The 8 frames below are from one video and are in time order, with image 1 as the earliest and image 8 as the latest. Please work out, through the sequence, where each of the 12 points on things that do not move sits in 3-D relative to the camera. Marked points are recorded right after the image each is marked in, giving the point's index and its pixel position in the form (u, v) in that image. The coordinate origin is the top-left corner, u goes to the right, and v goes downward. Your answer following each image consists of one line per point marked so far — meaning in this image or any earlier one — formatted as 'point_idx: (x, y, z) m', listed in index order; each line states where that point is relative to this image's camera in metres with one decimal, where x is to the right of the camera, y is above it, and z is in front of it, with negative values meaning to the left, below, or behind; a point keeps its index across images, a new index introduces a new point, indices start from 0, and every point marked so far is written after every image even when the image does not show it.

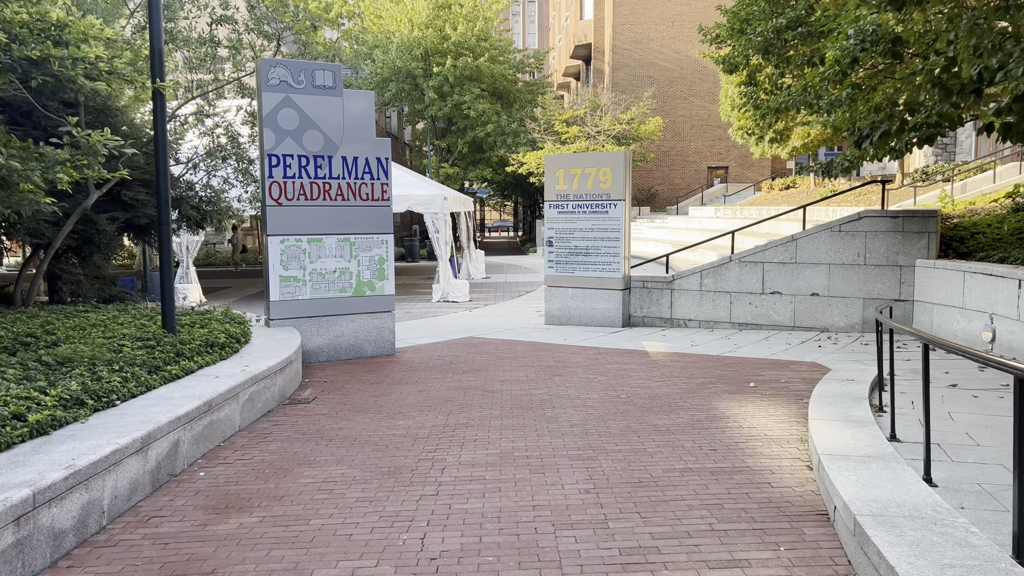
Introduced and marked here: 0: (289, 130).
0: (-2.7, +1.9, +9.6) m
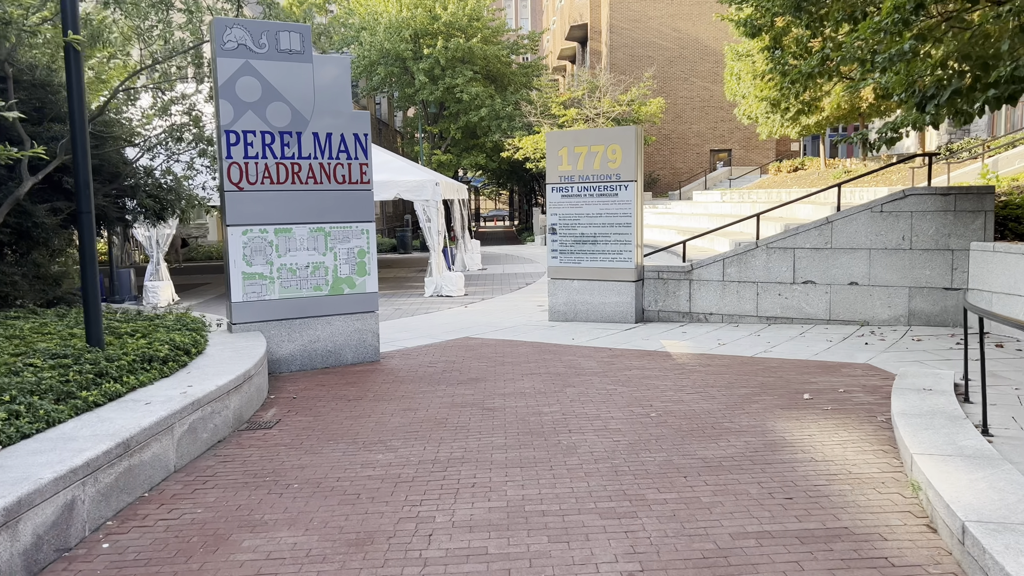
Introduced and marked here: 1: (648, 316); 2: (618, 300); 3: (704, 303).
0: (-2.7, +1.9, +8.2) m
1: (+2.0, -0.4, +11.8) m
2: (+1.6, -0.2, +11.7) m
3: (+2.7, -0.2, +11.4) m
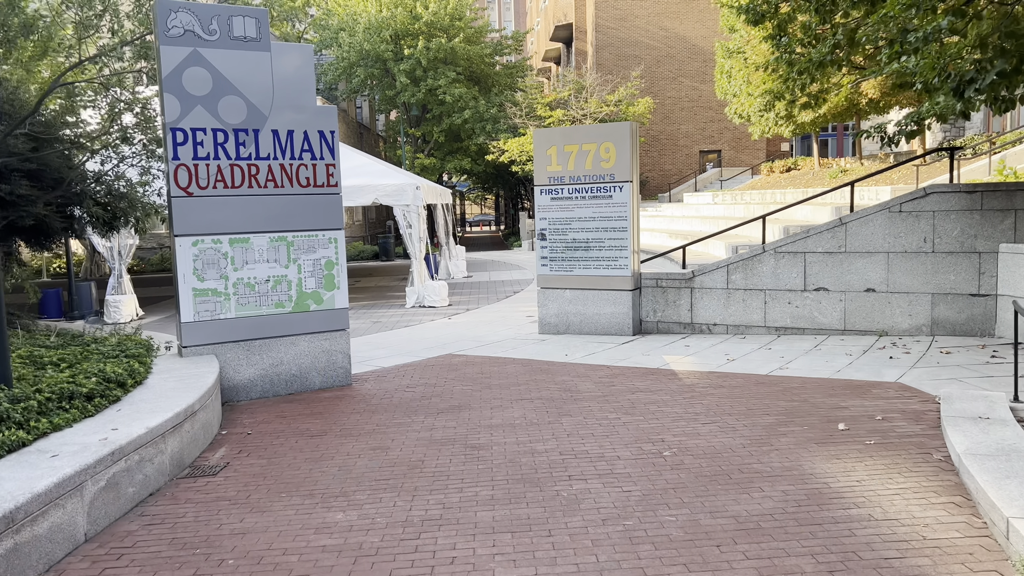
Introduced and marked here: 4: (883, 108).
0: (-2.9, +1.7, +7.3) m
1: (+1.8, -0.5, +10.9) m
2: (+1.4, -0.3, +10.8) m
3: (+2.6, -0.3, +10.5) m
4: (+9.0, +4.4, +19.4) m
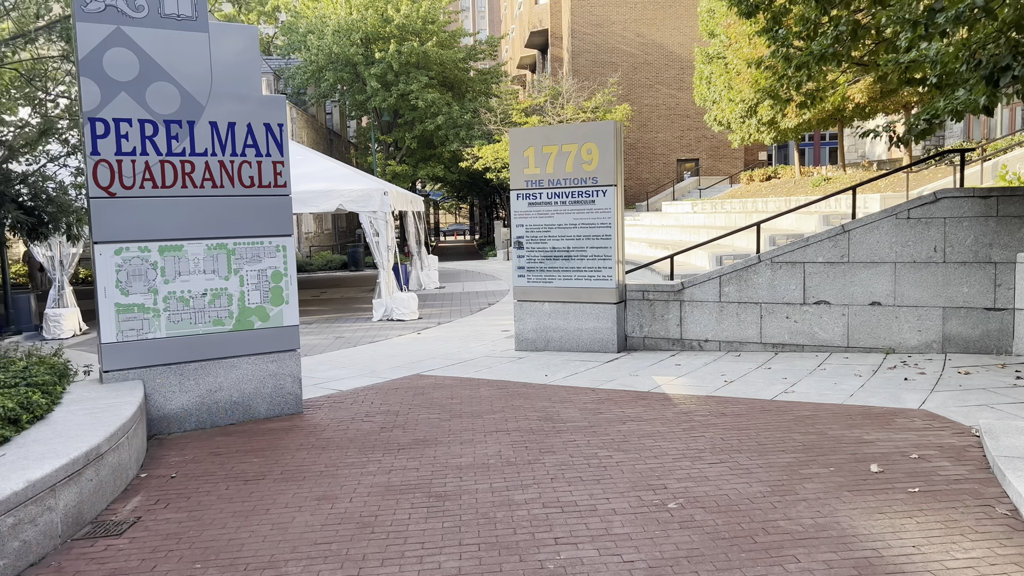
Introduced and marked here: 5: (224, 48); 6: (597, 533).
0: (-3.1, +1.6, +6.3) m
1: (+1.5, -0.7, +10.0) m
2: (+1.1, -0.5, +9.9) m
3: (+2.2, -0.5, +9.7) m
4: (+8.4, +4.1, +18.8) m
5: (-2.4, +2.0, +6.7) m
6: (+0.4, -1.2, +3.9) m
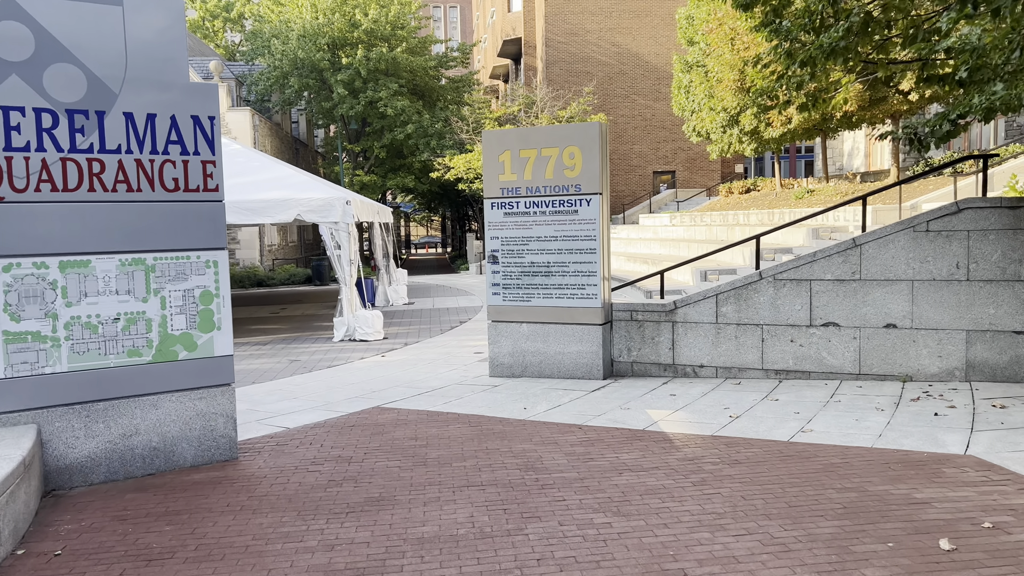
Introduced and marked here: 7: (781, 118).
0: (-3.2, +1.5, +5.2) m
1: (+1.2, -0.9, +9.0) m
2: (+0.8, -0.7, +8.9) m
3: (+2.0, -0.7, +8.7) m
4: (+7.8, +3.7, +18.1) m
5: (-2.6, +1.8, +5.6) m
6: (+0.3, -1.3, +2.9) m
7: (+6.0, +3.7, +17.7) m
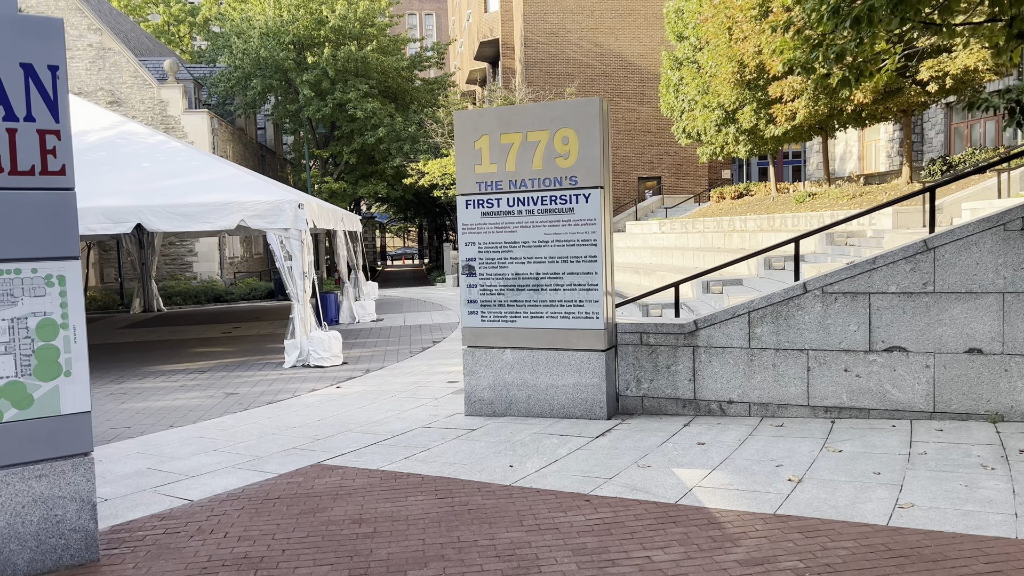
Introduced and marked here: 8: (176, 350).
0: (-3.3, +1.3, +3.3) m
1: (+1.0, -1.1, +7.3) m
2: (+0.6, -0.8, +7.1) m
3: (+1.8, -0.8, +6.9) m
4: (+7.3, +3.5, +16.6) m
5: (-2.7, +1.7, +3.8) m
6: (+0.3, -1.4, +1.1) m
7: (+5.5, +3.5, +16.1) m
8: (-5.8, -1.1, +13.7) m
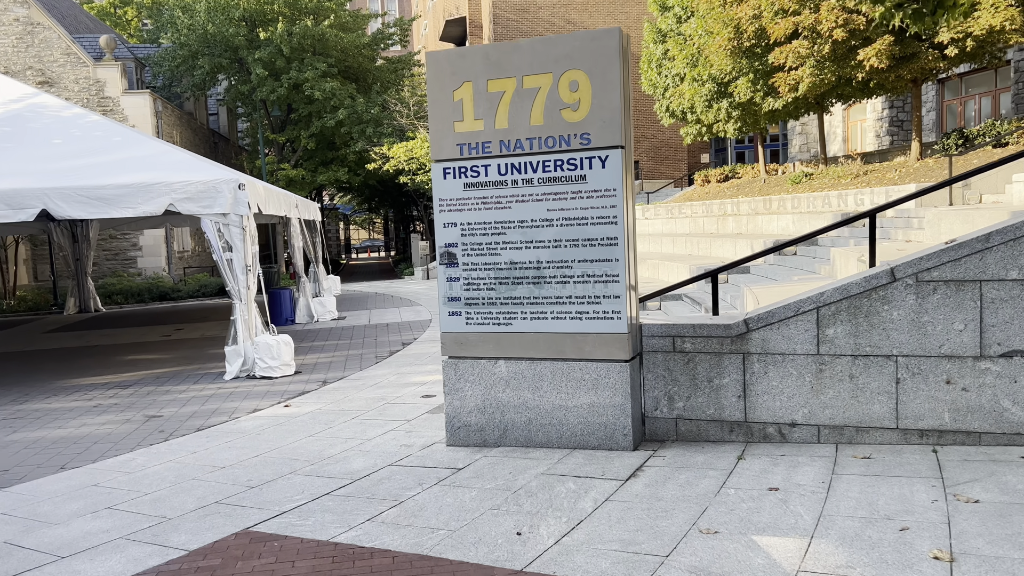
0: (-3.2, +1.3, +1.5) m
1: (+1.0, -1.0, +5.6) m
2: (+0.6, -0.8, +5.5) m
3: (+1.8, -0.8, +5.3) m
4: (+6.8, +3.8, +15.1) m
5: (-2.6, +1.7, +1.9) m
6: (+0.6, -1.4, -0.6) m
7: (+5.1, +3.7, +14.6) m
8: (-6.0, -1.0, +11.7) m
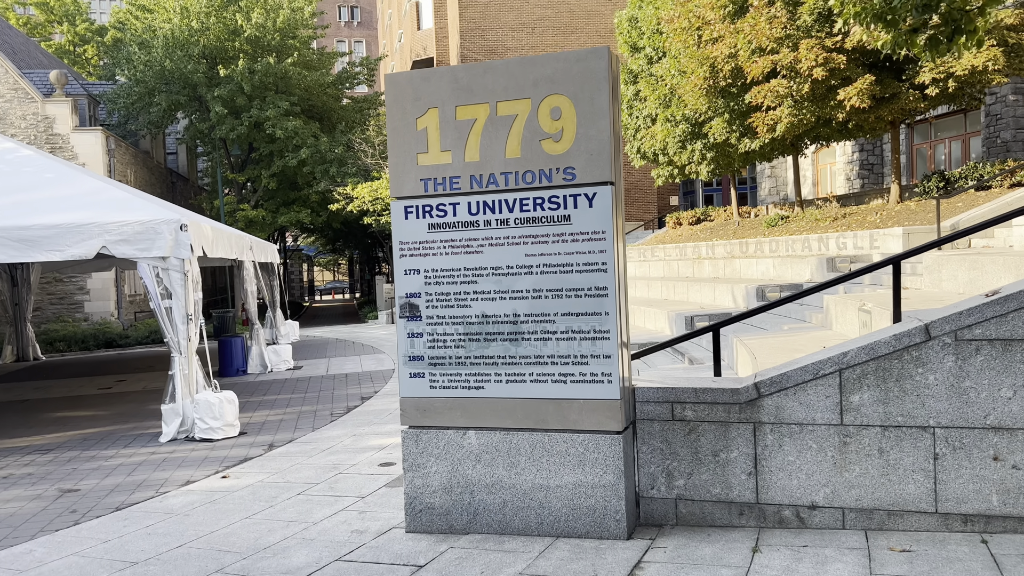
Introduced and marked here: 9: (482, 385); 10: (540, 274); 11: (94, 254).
0: (-3.2, +1.1, +0.6) m
1: (+0.8, -1.4, +4.8) m
2: (+0.4, -1.1, +4.7) m
3: (+1.6, -1.1, +4.6) m
4: (+6.3, +2.9, +14.8) m
5: (-2.6, +1.5, +1.1) m
6: (+0.6, -1.4, -1.4) m
7: (+4.5, +2.9, +14.1) m
8: (-6.4, -1.7, +10.6) m
9: (-0.2, -0.6, +4.8) m
10: (+0.2, +0.1, +4.7) m
11: (-4.4, +0.4, +8.4) m
